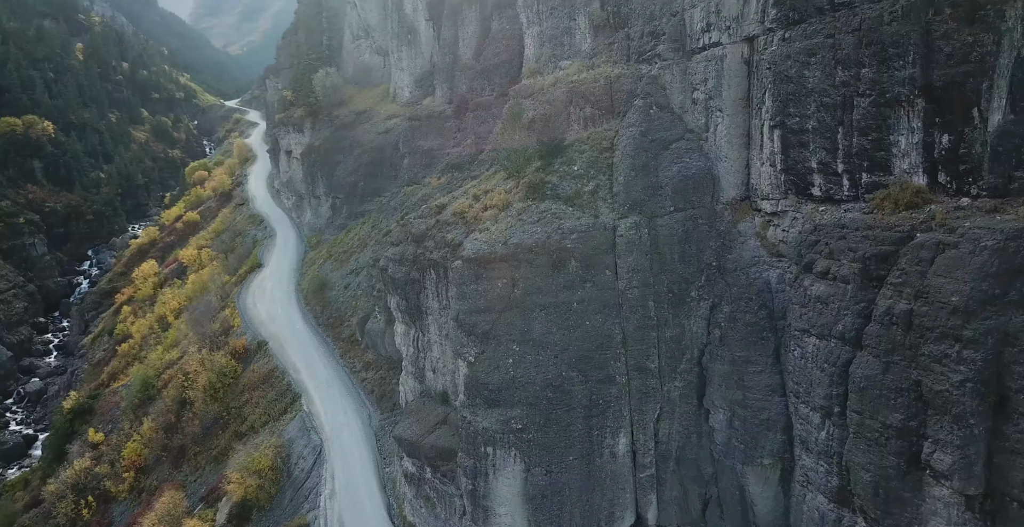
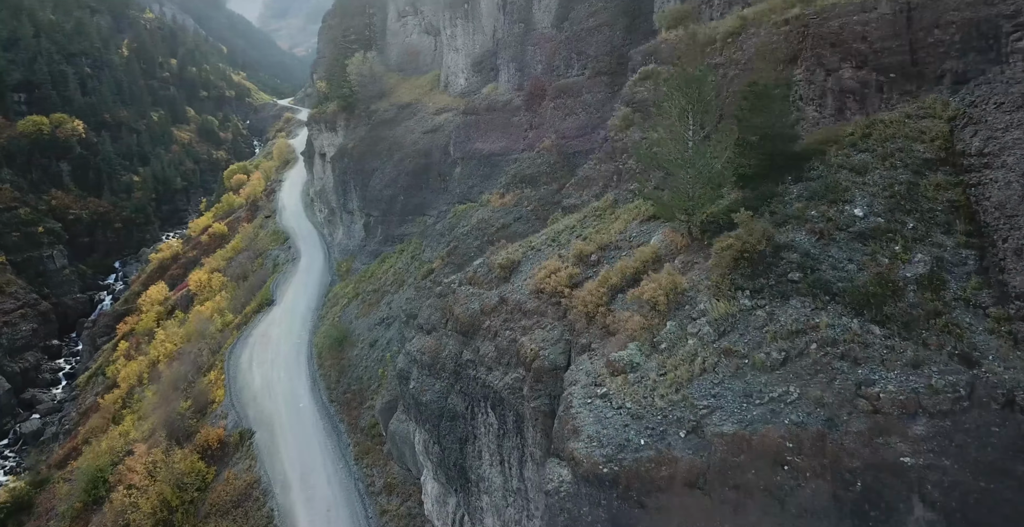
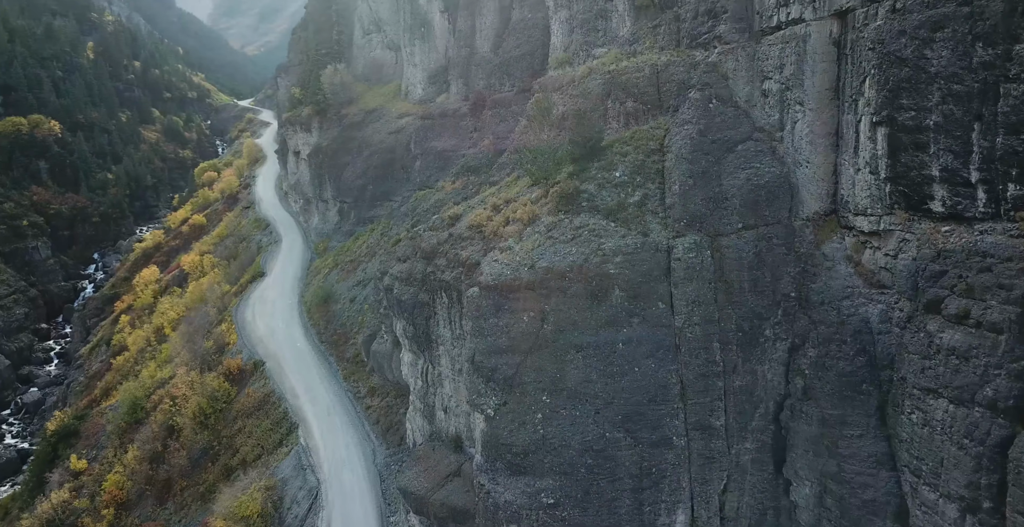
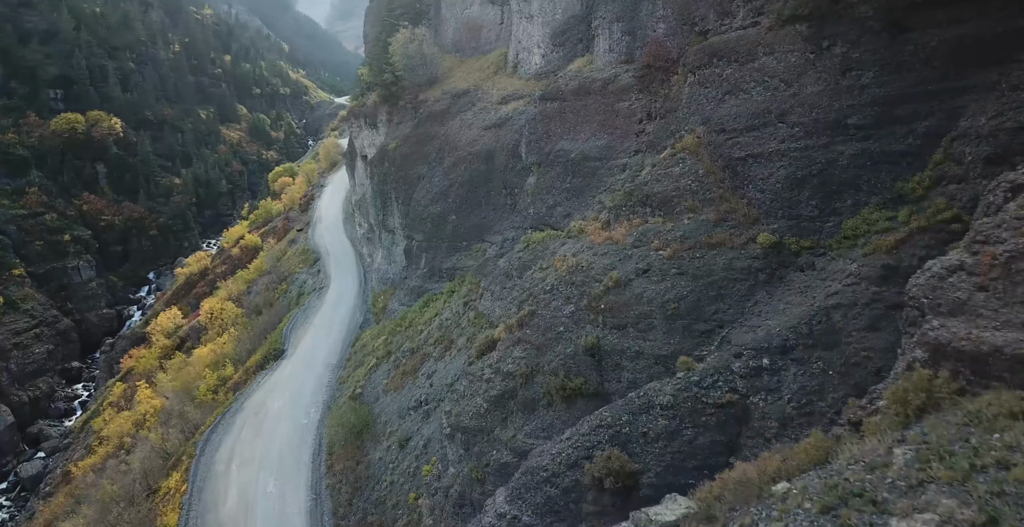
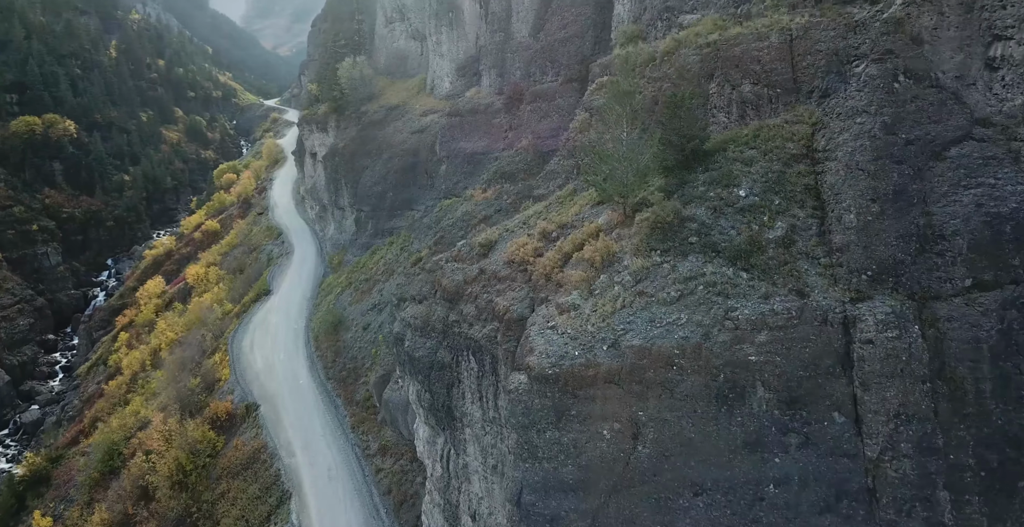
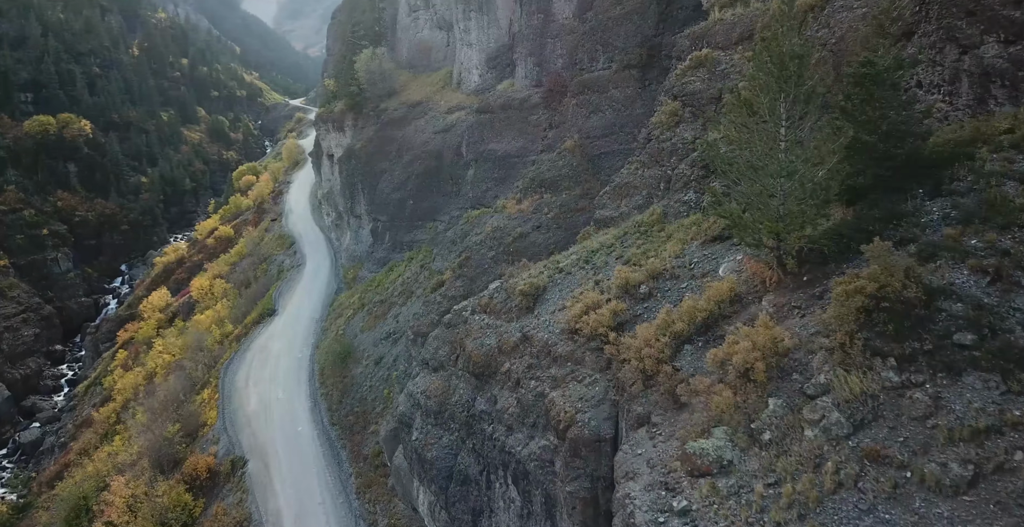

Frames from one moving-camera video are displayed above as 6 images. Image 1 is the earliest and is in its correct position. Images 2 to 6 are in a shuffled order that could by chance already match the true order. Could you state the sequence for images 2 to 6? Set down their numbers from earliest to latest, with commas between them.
3, 5, 2, 6, 4
